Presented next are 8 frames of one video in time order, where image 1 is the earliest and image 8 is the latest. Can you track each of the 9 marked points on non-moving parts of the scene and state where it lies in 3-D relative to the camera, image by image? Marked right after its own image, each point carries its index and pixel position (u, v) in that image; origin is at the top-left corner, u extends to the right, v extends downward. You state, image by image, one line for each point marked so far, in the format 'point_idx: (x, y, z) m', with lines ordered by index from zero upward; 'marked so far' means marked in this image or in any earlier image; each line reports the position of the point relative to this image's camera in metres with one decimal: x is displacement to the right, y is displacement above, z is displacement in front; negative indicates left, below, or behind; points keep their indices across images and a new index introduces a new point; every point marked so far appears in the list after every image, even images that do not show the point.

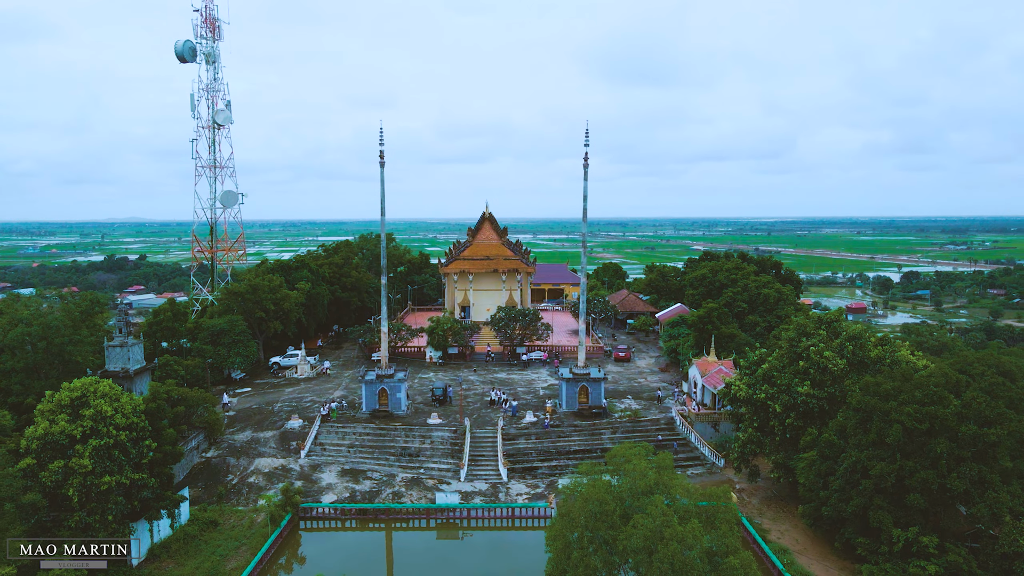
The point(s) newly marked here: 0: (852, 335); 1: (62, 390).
0: (+10.5, -1.4, +19.8) m
1: (-10.9, -2.5, +15.7) m
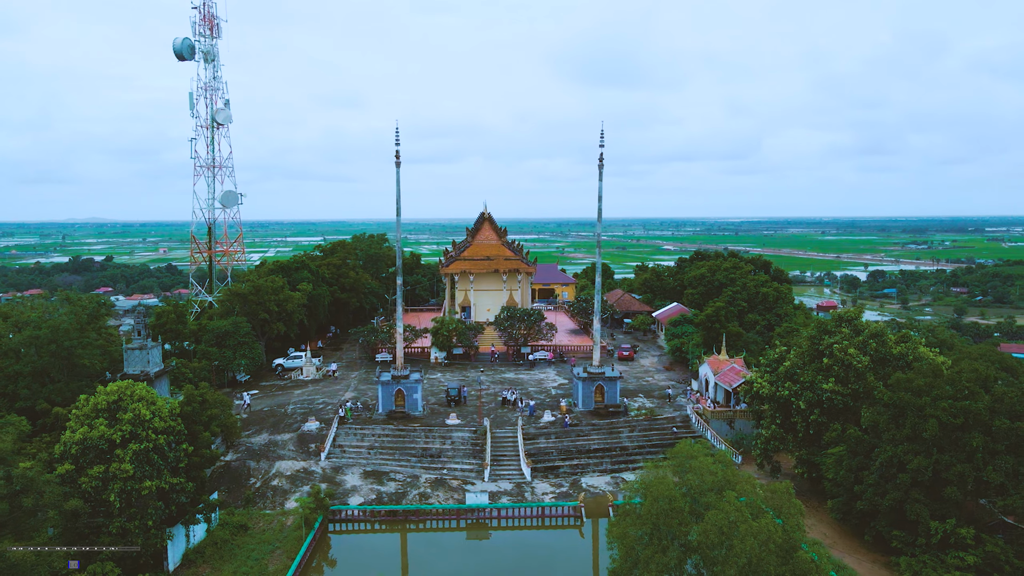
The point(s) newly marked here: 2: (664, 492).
0: (+11.4, -1.4, +20.2) m
1: (-9.8, -2.5, +15.4) m
2: (+2.7, -3.5, +11.2) m
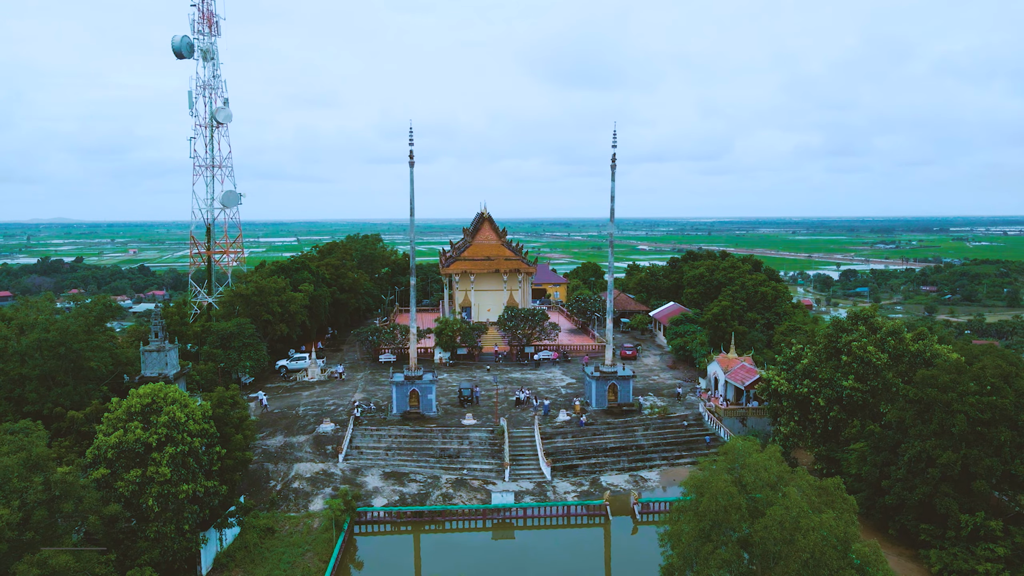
0: (+12.1, -1.3, +20.6) m
1: (-8.9, -2.5, +15.1) m
2: (+3.7, -3.5, +11.3) m
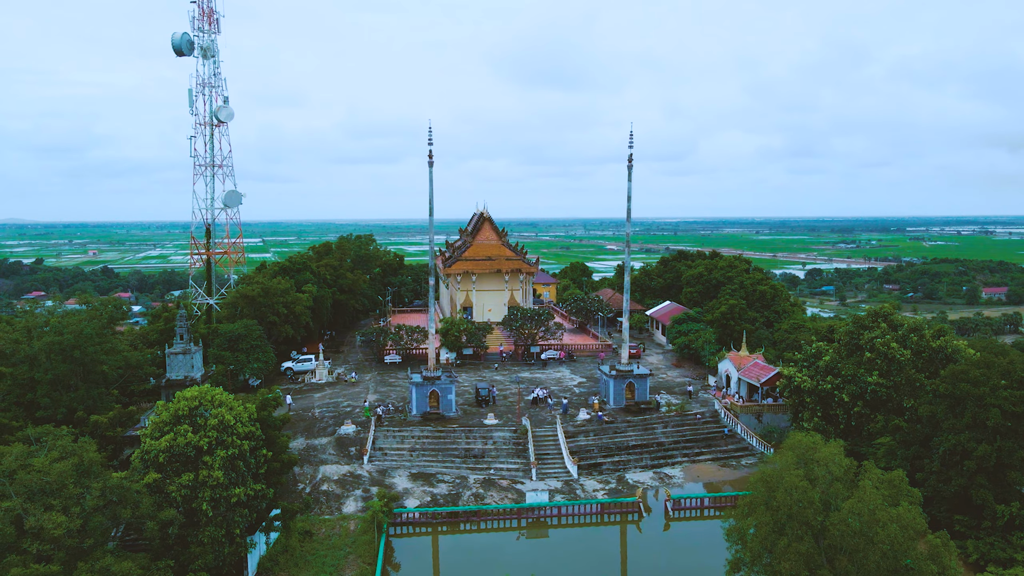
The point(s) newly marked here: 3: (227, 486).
0: (+13.1, -1.3, +21.1) m
1: (-7.7, -2.6, +14.9) m
2: (+5.1, -3.5, +11.5) m
3: (-6.3, -4.4, +14.3) m
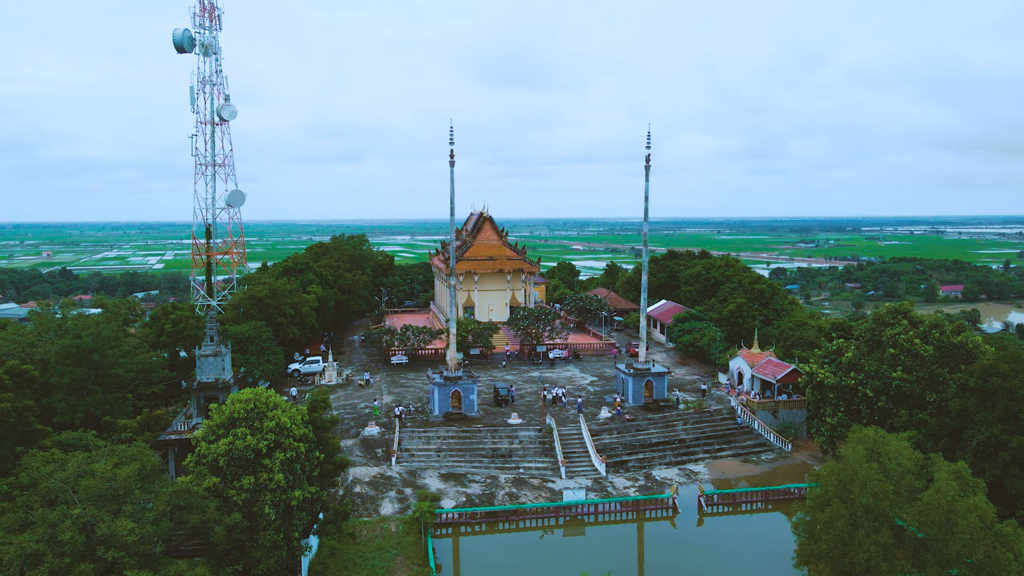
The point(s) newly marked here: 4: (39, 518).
0: (+14.2, -1.2, +21.7) m
1: (-6.3, -2.6, +14.6) m
2: (+6.5, -3.4, +11.8) m
3: (-4.9, -4.4, +14.1) m
4: (-8.4, -4.1, +11.6) m
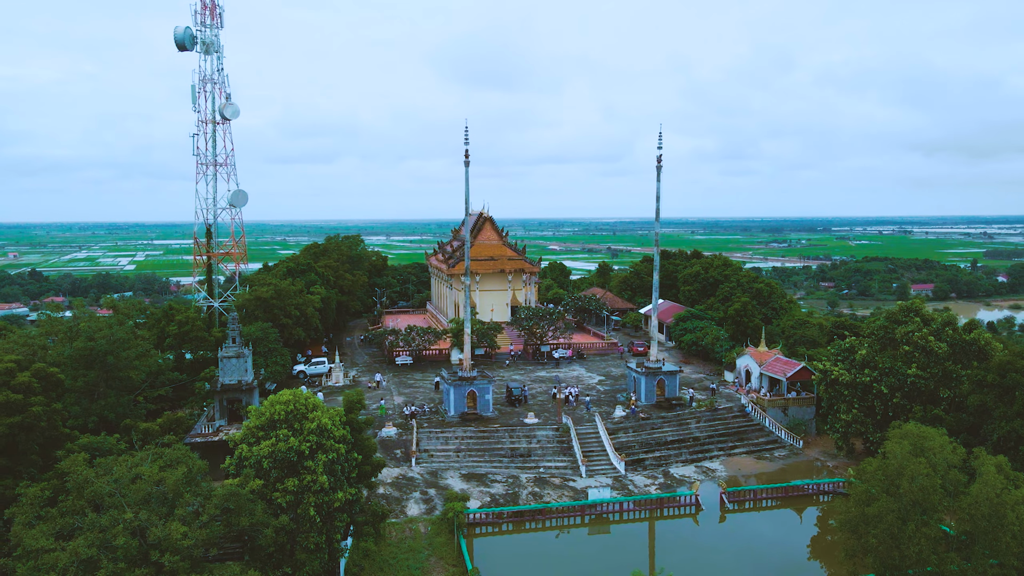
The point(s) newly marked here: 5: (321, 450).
0: (+14.9, -1.1, +22.2) m
1: (-5.4, -2.6, +14.5) m
2: (+7.6, -3.4, +12.1) m
3: (-3.9, -4.4, +14.0) m
4: (-7.4, -4.1, +11.4) m
5: (-4.2, -3.5, +14.2) m
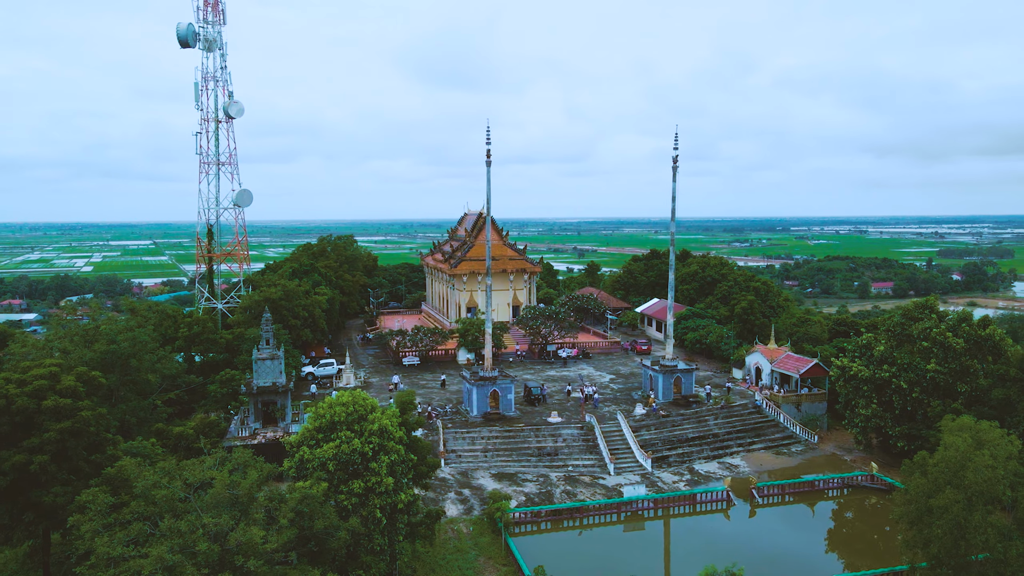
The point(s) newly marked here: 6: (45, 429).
0: (+15.9, -1.1, +22.9) m
1: (-4.0, -2.6, +14.4) m
2: (+9.0, -3.3, +12.5) m
3: (-2.6, -4.4, +14.0) m
4: (-5.9, -4.2, +11.2) m
5: (-2.8, -3.6, +14.1) m
6: (-10.3, -3.1, +14.2) m
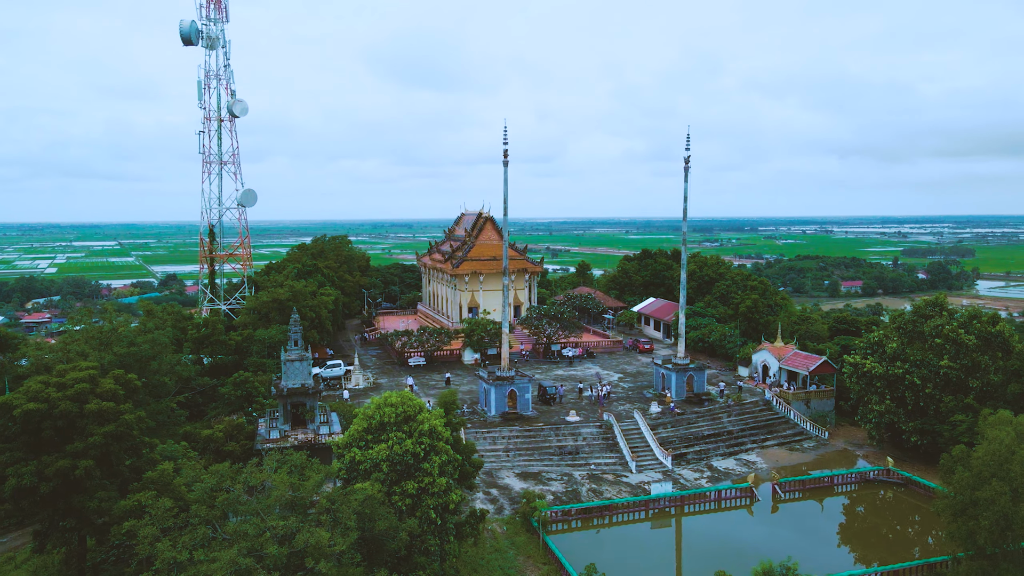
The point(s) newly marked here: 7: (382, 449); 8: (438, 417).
0: (+16.7, -1.0, +23.5) m
1: (-3.0, -2.6, +14.3) m
2: (+10.1, -3.3, +12.9) m
3: (-1.4, -4.4, +14.0) m
4: (-4.7, -4.2, +11.1) m
5: (-1.7, -3.6, +14.1) m
6: (-9.2, -3.1, +14.0) m
7: (-2.8, -3.4, +13.6) m
8: (-1.8, -3.0, +14.9) m
